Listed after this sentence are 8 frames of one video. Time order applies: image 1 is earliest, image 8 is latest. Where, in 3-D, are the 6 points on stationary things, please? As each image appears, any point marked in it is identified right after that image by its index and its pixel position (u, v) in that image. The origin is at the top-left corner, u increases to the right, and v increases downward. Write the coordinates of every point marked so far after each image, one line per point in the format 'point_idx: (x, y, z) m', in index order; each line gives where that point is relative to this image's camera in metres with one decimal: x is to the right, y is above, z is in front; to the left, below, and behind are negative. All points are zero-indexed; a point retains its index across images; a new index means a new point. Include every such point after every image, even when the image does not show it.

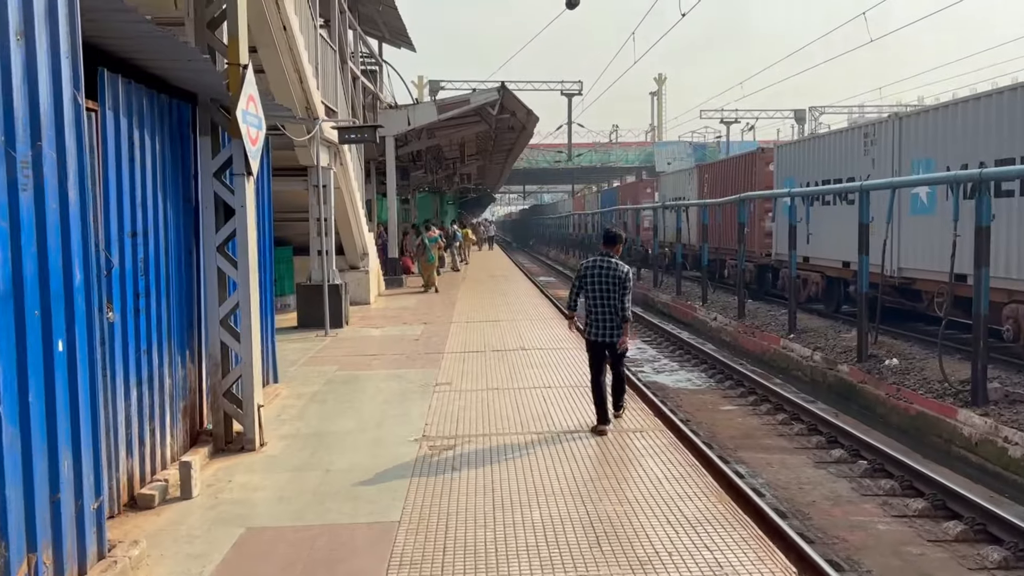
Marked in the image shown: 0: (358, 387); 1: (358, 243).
0: (-1.4, -0.9, +7.7) m
1: (-2.6, +0.7, +14.7) m
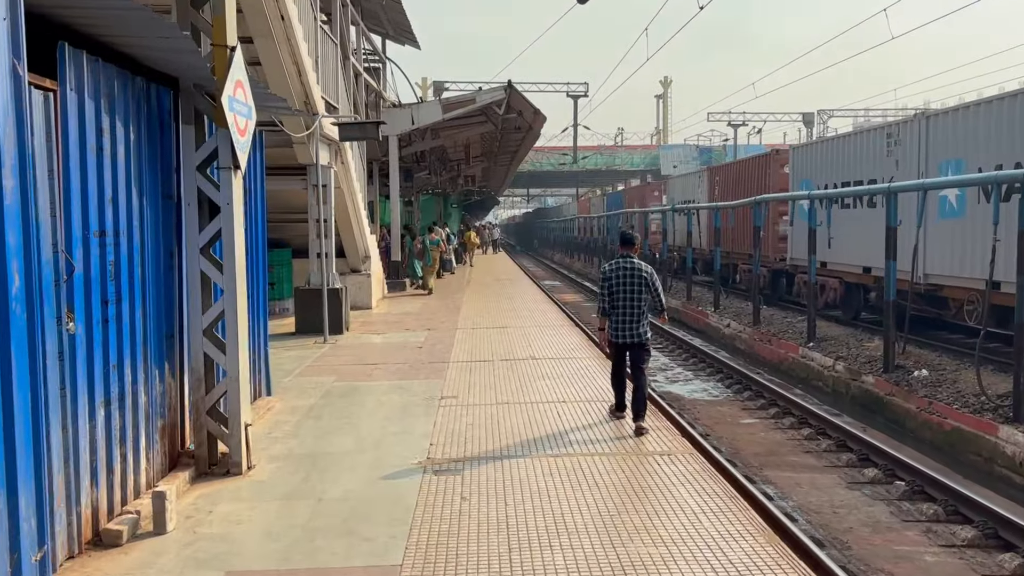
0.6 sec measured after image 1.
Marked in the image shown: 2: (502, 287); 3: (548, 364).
0: (-1.3, -0.9, +7.1) m
1: (-2.5, +0.7, +14.2) m
2: (-0.2, 0.0, +19.8) m
3: (+0.4, -0.8, +9.0) m
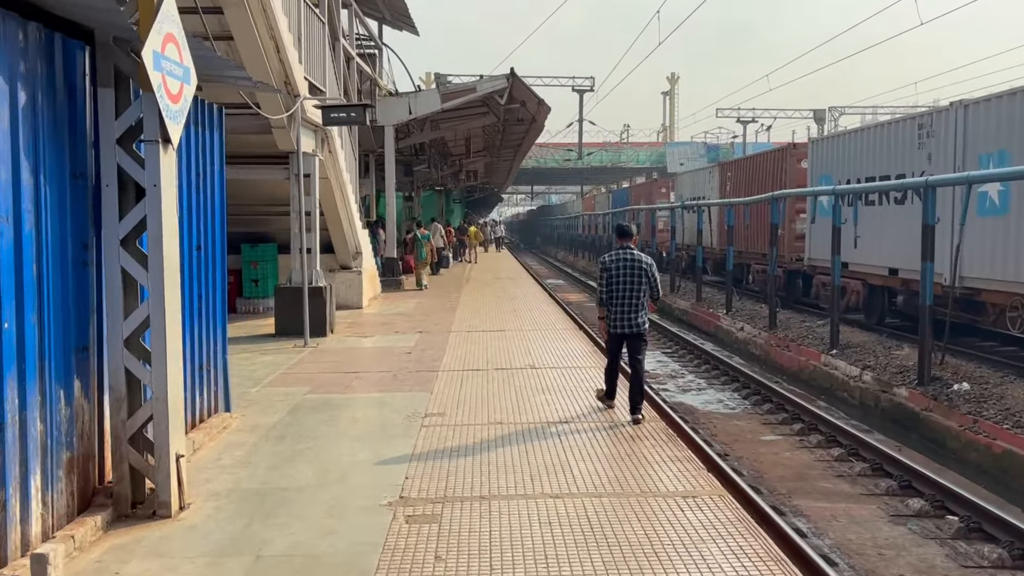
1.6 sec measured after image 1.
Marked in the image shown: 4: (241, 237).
0: (-1.3, -0.9, +6.2) m
1: (-2.5, +0.7, +13.3) m
2: (-0.2, 0.0, +18.9) m
3: (+0.3, -0.8, +8.0) m
4: (-4.3, +0.8, +13.9) m
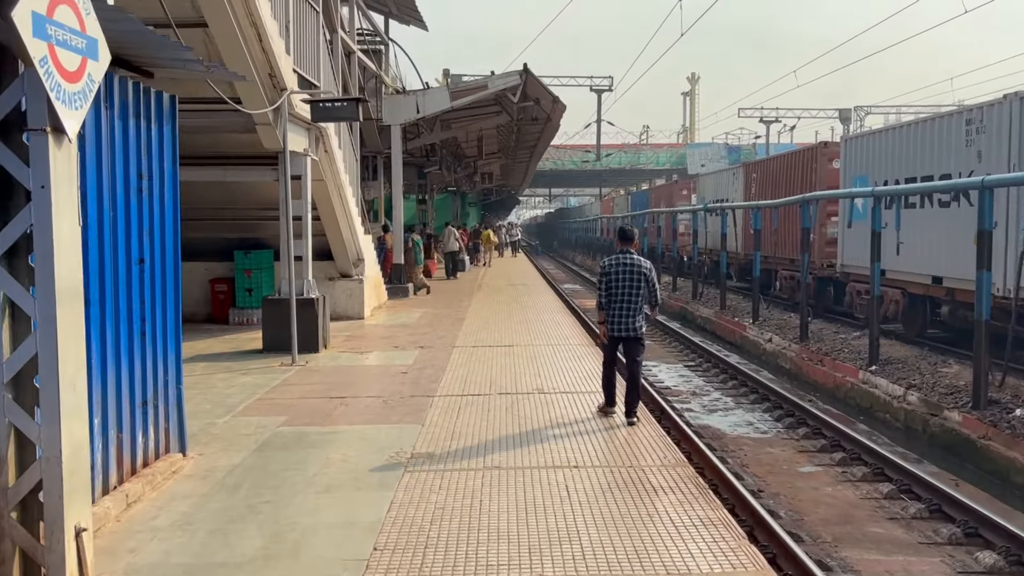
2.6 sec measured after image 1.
0: (-1.3, -1.0, +5.3) m
1: (-2.3, +0.6, +12.4) m
2: (+0.1, -0.1, +18.0) m
3: (+0.4, -0.9, +7.1) m
4: (-4.1, +0.7, +13.0) m
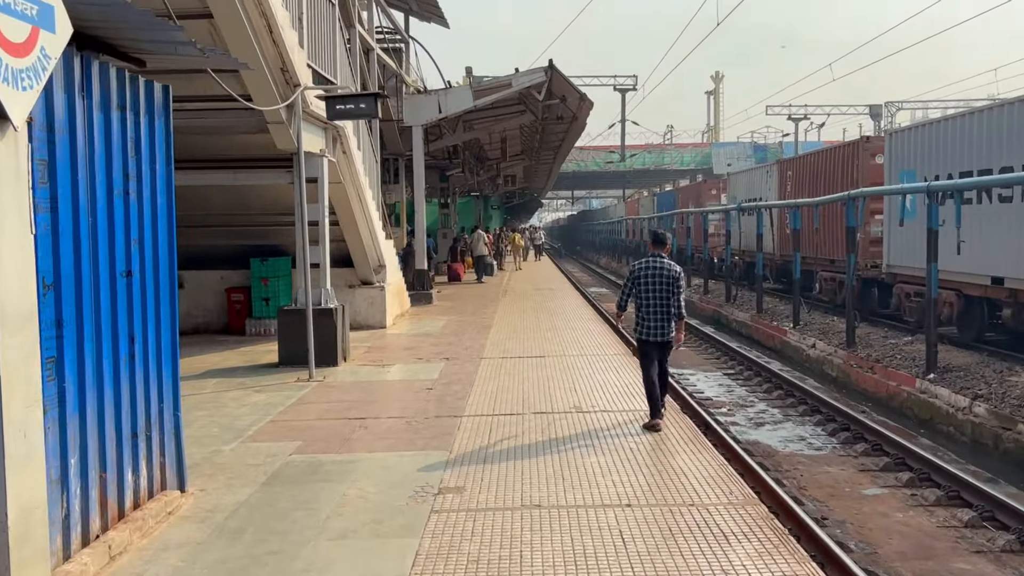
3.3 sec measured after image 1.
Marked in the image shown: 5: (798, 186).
0: (-1.1, -1.1, +4.7) m
1: (-1.9, +0.5, +11.8) m
2: (+0.6, -0.2, +17.3) m
3: (+0.6, -1.0, +6.4) m
4: (-3.7, +0.5, +12.5) m
5: (+6.0, +2.2, +18.5) m
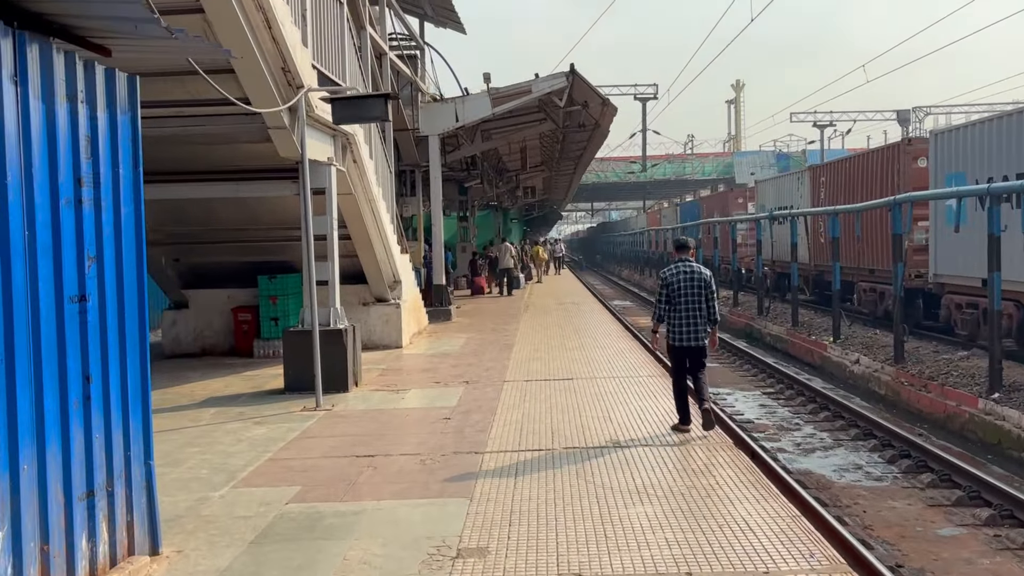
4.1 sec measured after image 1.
0: (-0.9, -1.2, +3.9) m
1: (-1.6, +0.2, +11.1) m
2: (+1.0, -0.5, +16.5) m
3: (+0.8, -1.1, +5.7) m
4: (-3.4, +0.3, +11.8) m
5: (+6.5, +1.9, +17.7) m
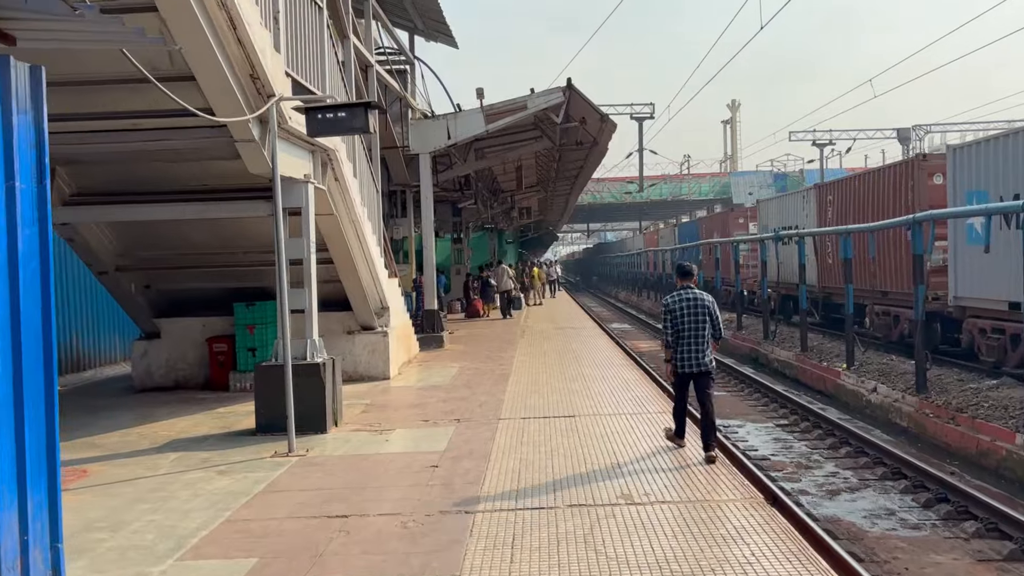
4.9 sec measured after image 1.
0: (-0.9, -1.4, +3.1) m
1: (-1.7, -0.1, +10.3) m
2: (+1.0, -0.9, +15.7) m
3: (+0.8, -1.3, +4.9) m
4: (-3.4, -0.1, +11.1) m
5: (+6.4, +1.5, +17.0) m
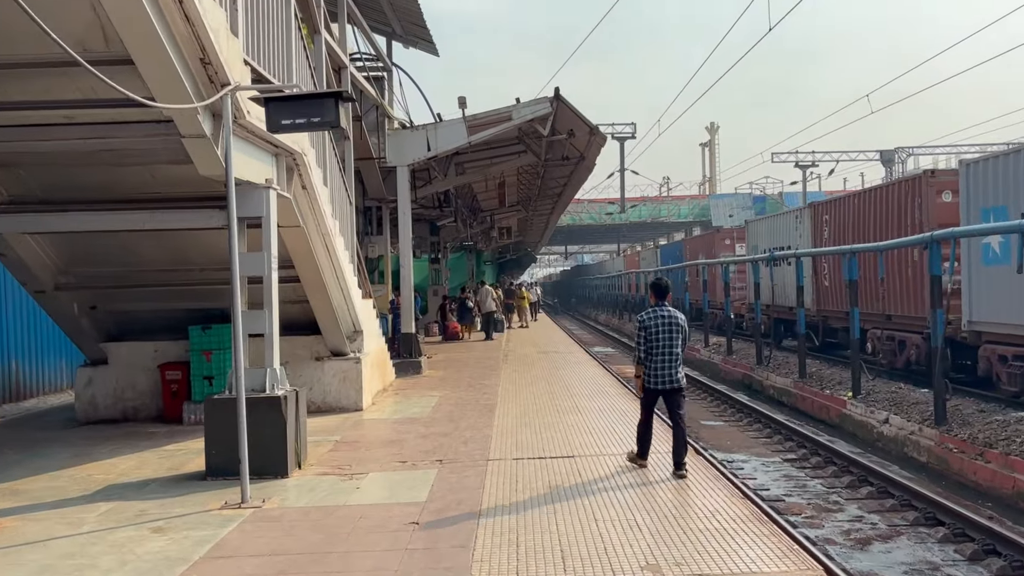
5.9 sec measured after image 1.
0: (-0.9, -1.4, +2.1) m
1: (-1.8, -0.3, +9.3) m
2: (+0.7, -1.3, +14.8) m
3: (+0.8, -1.4, +3.9) m
4: (-3.6, -0.3, +10.0) m
5: (+6.0, +1.1, +16.2) m
